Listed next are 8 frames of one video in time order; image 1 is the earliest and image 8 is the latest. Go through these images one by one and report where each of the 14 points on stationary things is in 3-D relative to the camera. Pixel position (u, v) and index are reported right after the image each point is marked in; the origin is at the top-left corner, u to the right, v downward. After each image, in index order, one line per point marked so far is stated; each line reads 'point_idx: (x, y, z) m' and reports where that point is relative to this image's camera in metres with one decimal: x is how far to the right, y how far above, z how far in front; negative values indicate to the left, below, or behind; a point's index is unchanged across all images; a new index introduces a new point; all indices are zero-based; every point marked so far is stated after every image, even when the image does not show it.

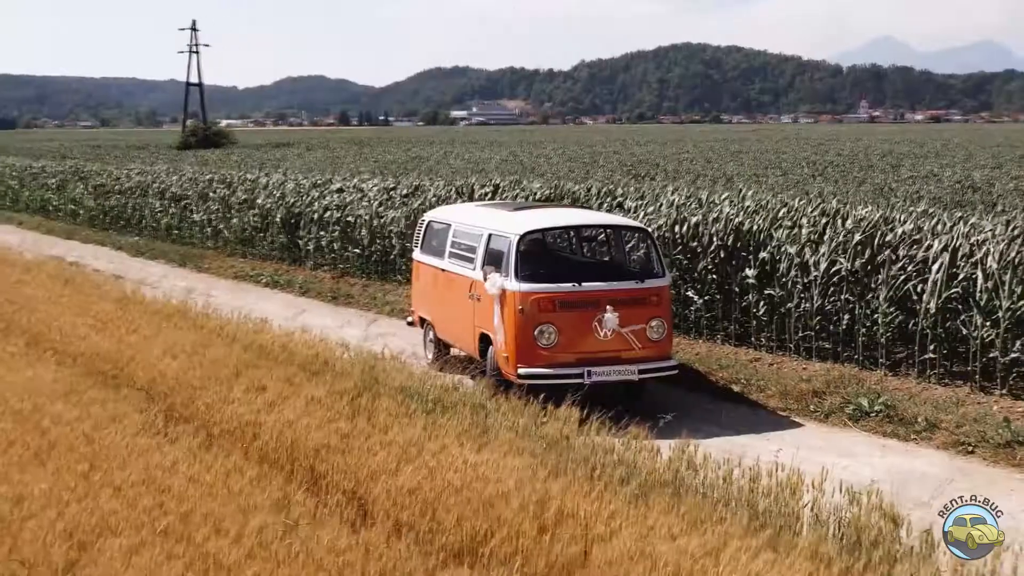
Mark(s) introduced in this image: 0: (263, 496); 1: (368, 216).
0: (-1.0, -0.9, +6.0) m
1: (-1.6, +0.8, +17.0) m
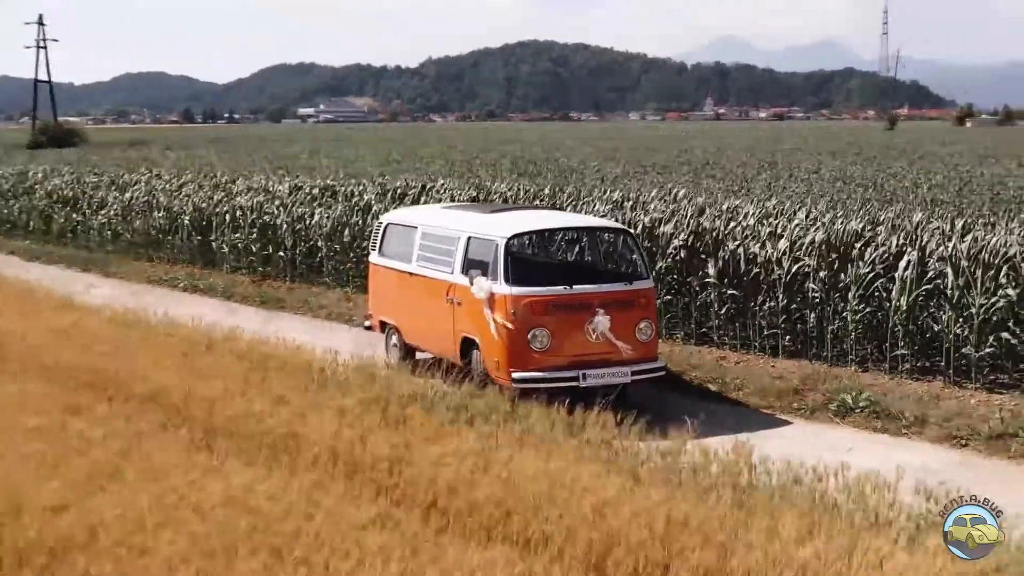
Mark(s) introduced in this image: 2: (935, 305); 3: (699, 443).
0: (-0.6, -0.9, +5.8) m
1: (-2.5, +0.8, +16.7) m
2: (+3.2, -0.1, +10.9) m
3: (+1.0, -0.8, +7.4) m
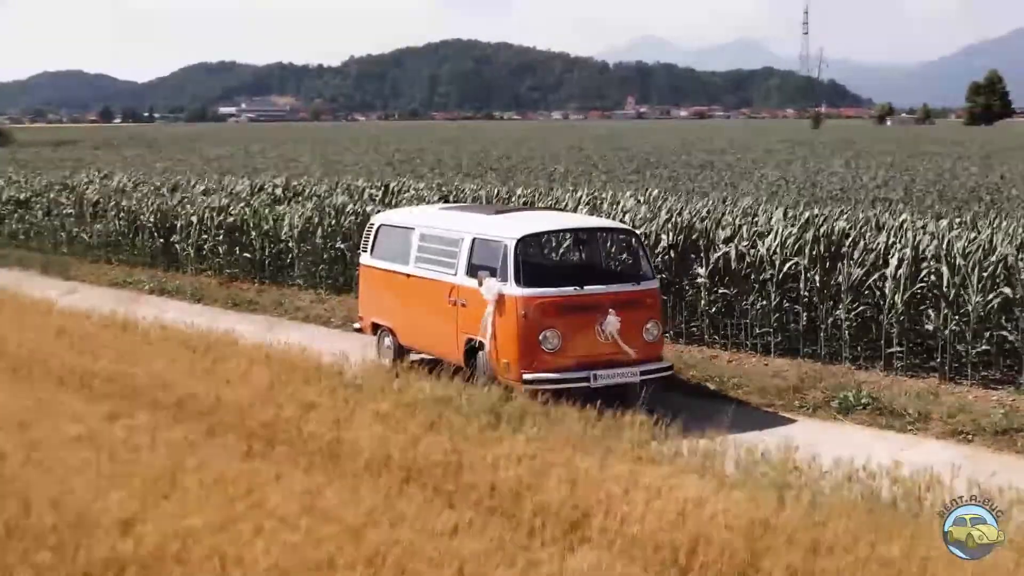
0: (-0.3, -0.9, +5.8) m
1: (-2.9, +0.8, +16.5) m
2: (+3.2, -0.1, +11.1) m
3: (+1.2, -0.8, +7.5) m
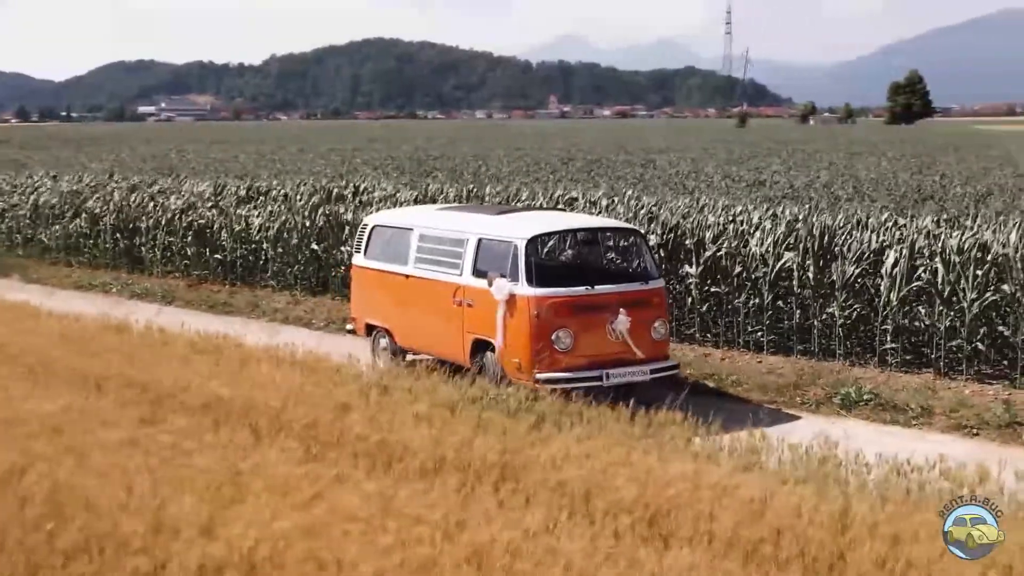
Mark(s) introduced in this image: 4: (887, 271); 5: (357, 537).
0: (+0.1, -0.9, +5.9) m
1: (-3.2, +0.8, +16.4) m
2: (+3.2, -0.1, +11.3) m
3: (+1.5, -0.8, +7.6) m
4: (+2.9, +0.1, +11.4) m
5: (-0.6, -0.9, +5.6) m
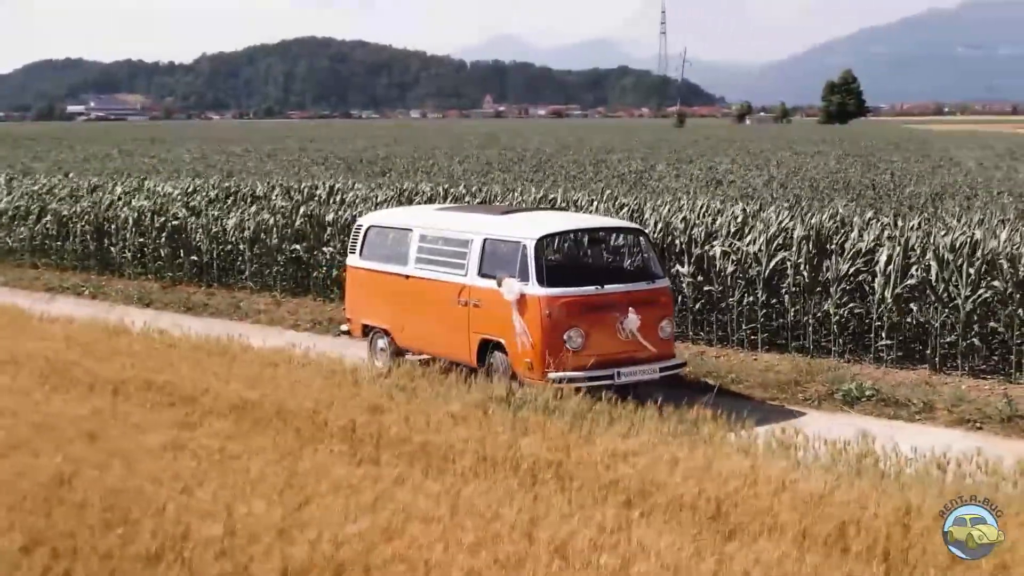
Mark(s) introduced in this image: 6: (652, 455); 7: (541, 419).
0: (+0.4, -0.9, +5.9) m
1: (-3.4, +0.7, +16.3) m
2: (+3.2, -0.1, +11.5) m
3: (+1.7, -0.8, +7.8) m
4: (+2.9, +0.2, +11.5) m
5: (-0.3, -1.0, +5.6) m
6: (+0.7, -0.8, +7.0) m
7: (+0.1, -0.7, +7.8) m
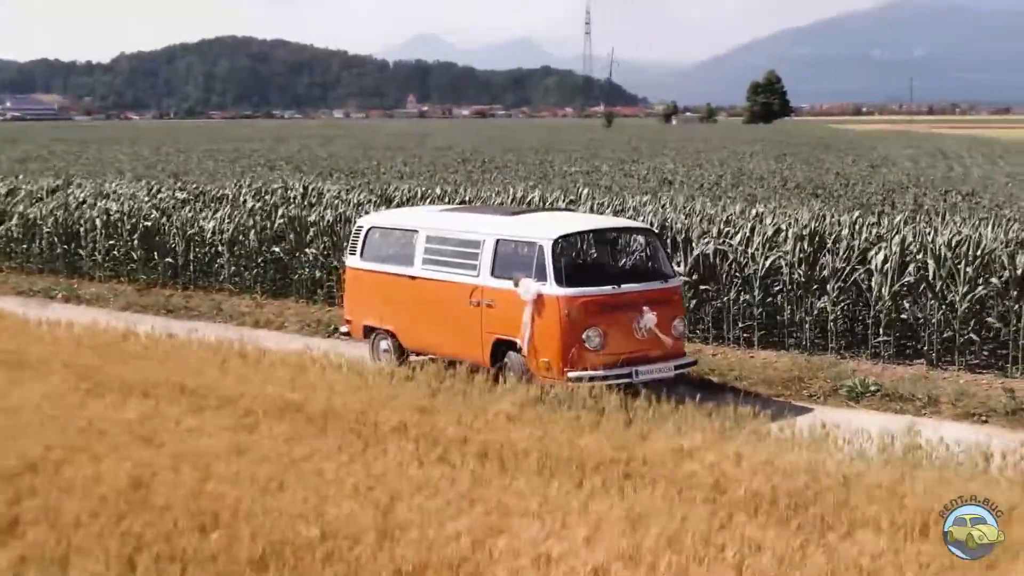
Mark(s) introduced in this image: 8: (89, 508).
0: (+0.7, -0.9, +6.0) m
1: (-3.7, +0.7, +16.1) m
2: (+3.2, 0.0, +11.8) m
3: (+1.9, -0.8, +7.9) m
4: (+2.9, +0.2, +11.8) m
5: (+0.1, -1.0, +5.7) m
6: (+1.0, -0.8, +7.2) m
7: (+0.4, -0.7, +7.9) m
8: (-1.8, -0.9, +6.2) m
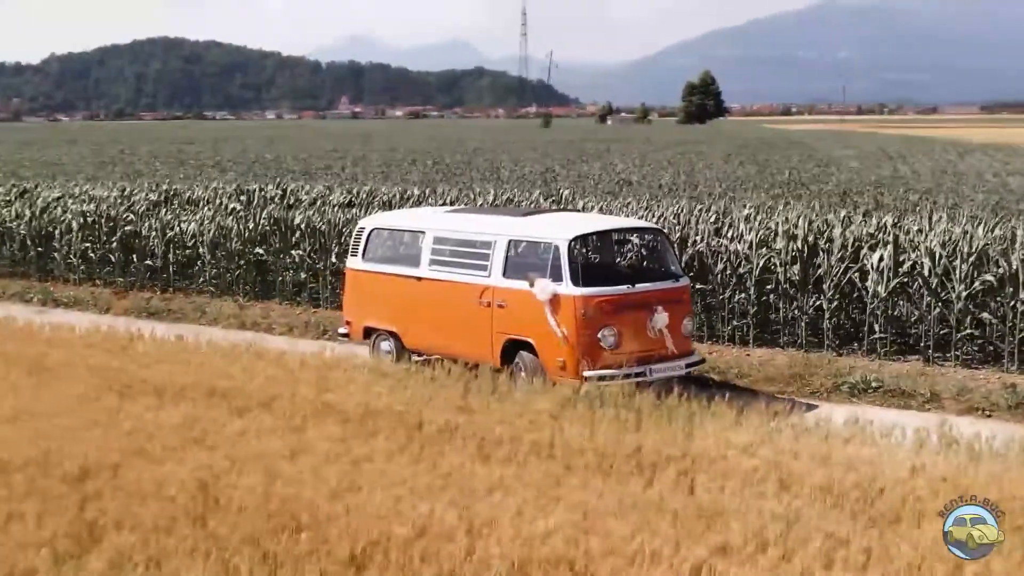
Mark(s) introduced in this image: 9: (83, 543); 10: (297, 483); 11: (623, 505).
0: (+1.1, -0.9, +6.1) m
1: (-3.9, +0.7, +16.0) m
2: (+3.2, 0.0, +12.1) m
3: (+2.1, -0.8, +8.1) m
4: (+2.9, +0.2, +12.0) m
5: (+0.5, -1.0, +5.8) m
6: (+1.2, -0.8, +7.3) m
7: (+0.6, -0.7, +8.0) m
8: (-1.5, -0.9, +6.2) m
9: (-1.7, -1.0, +5.9) m
10: (-1.0, -0.9, +6.6) m
11: (+0.4, -0.9, +6.1) m
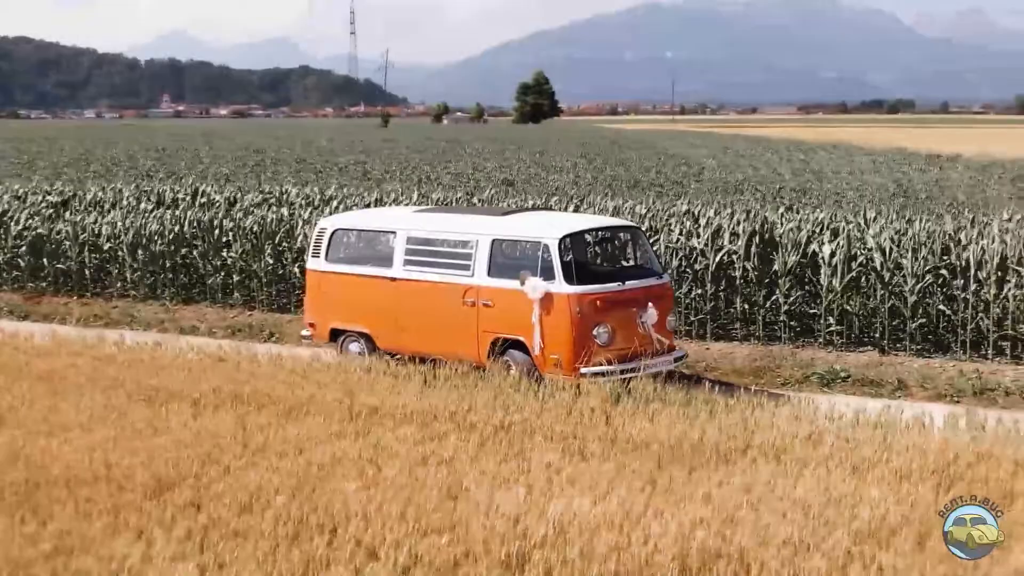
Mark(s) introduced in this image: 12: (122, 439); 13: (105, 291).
0: (+1.6, -0.9, +6.3) m
1: (-4.7, +0.6, +15.4) m
2: (+2.9, 0.0, +12.5) m
3: (+2.4, -0.7, +8.4) m
4: (+2.6, +0.2, +12.4) m
5: (+1.0, -0.9, +5.9) m
6: (+1.6, -0.8, +7.5) m
7: (+0.9, -0.7, +8.1) m
8: (-0.9, -1.0, +6.1) m
9: (-1.2, -1.0, +5.7) m
10: (-0.5, -0.9, +6.5) m
11: (+1.0, -0.9, +6.2) m
12: (-2.0, -0.8, +7.6) m
13: (-4.3, 0.0, +15.4) m
